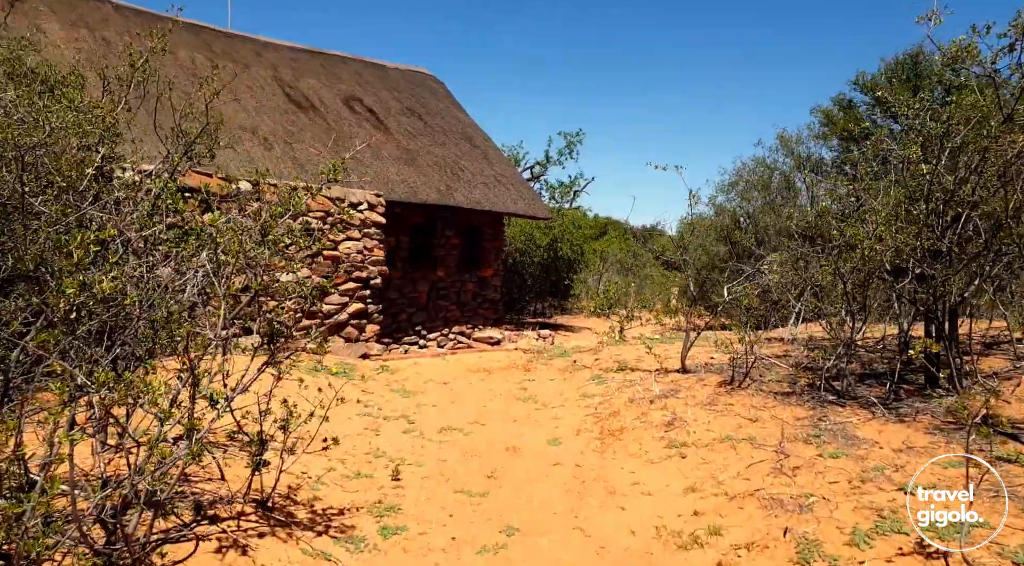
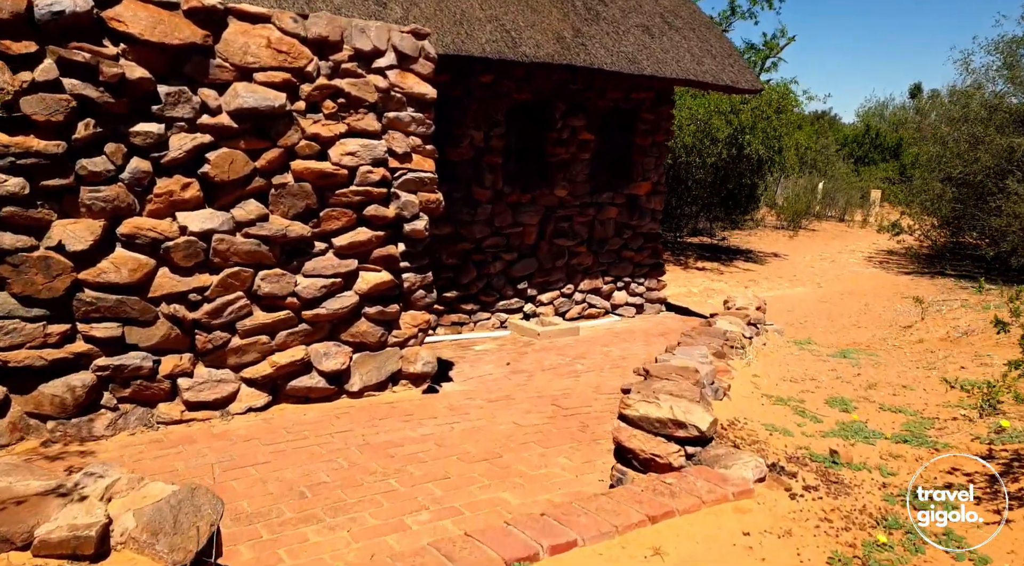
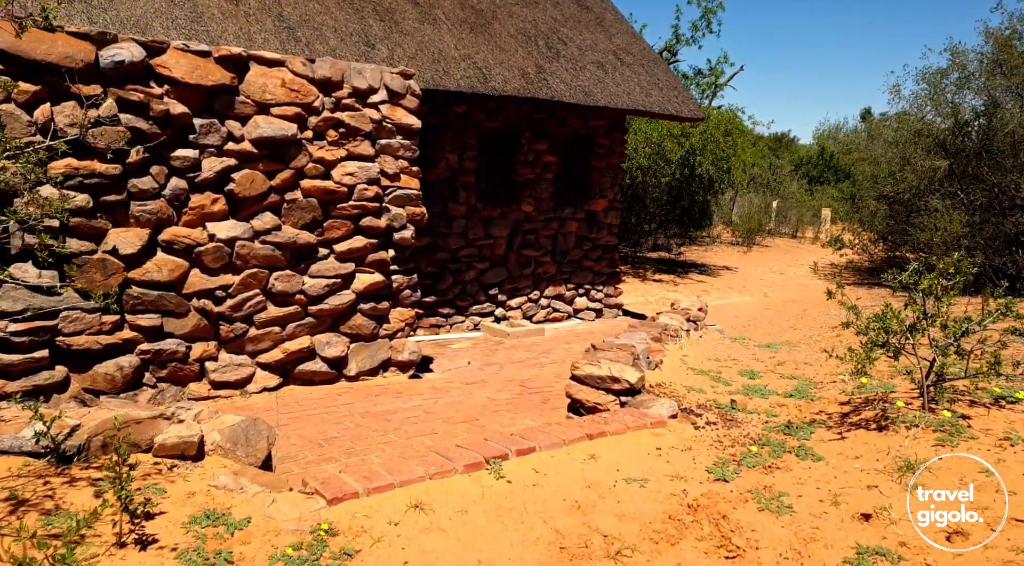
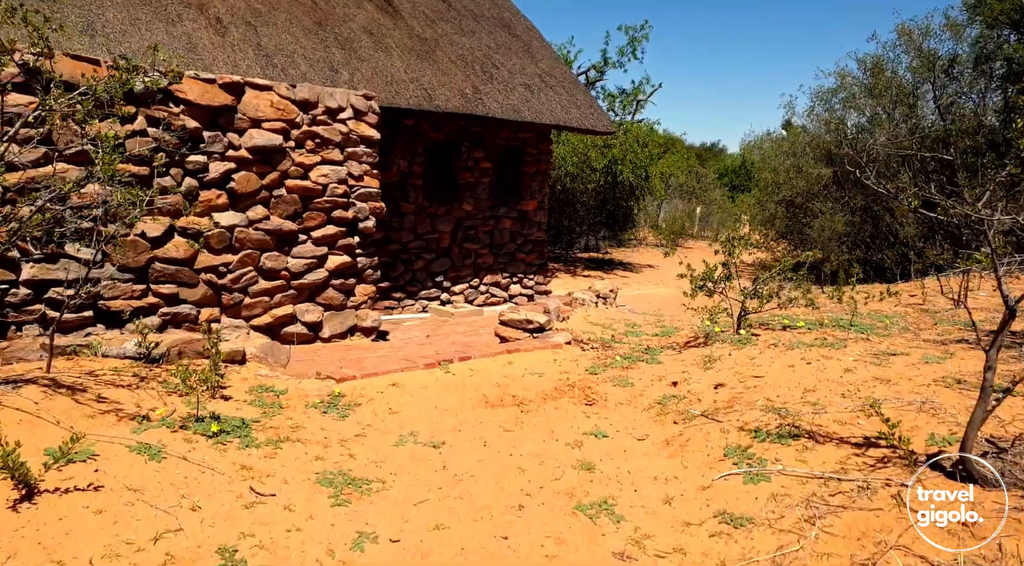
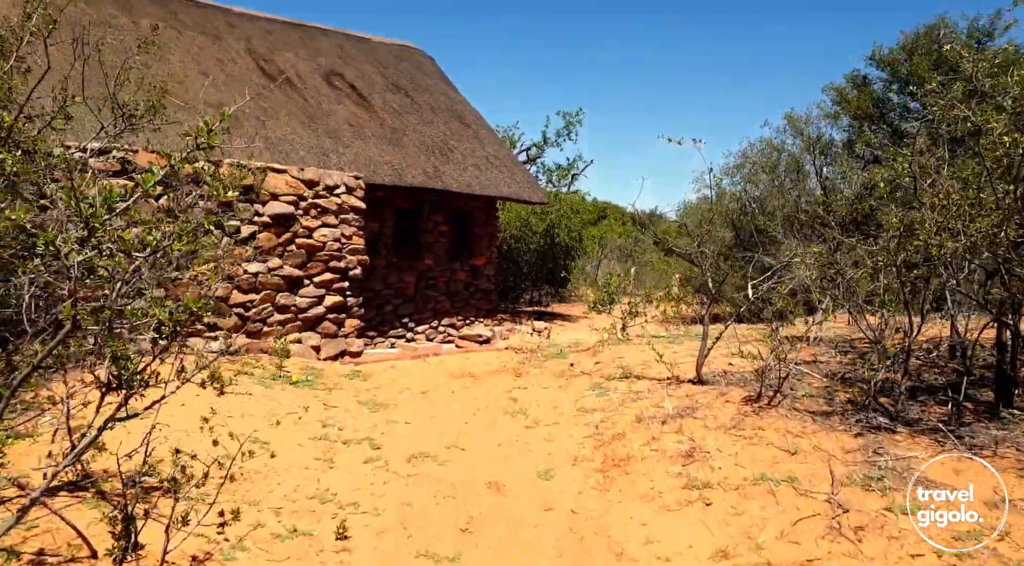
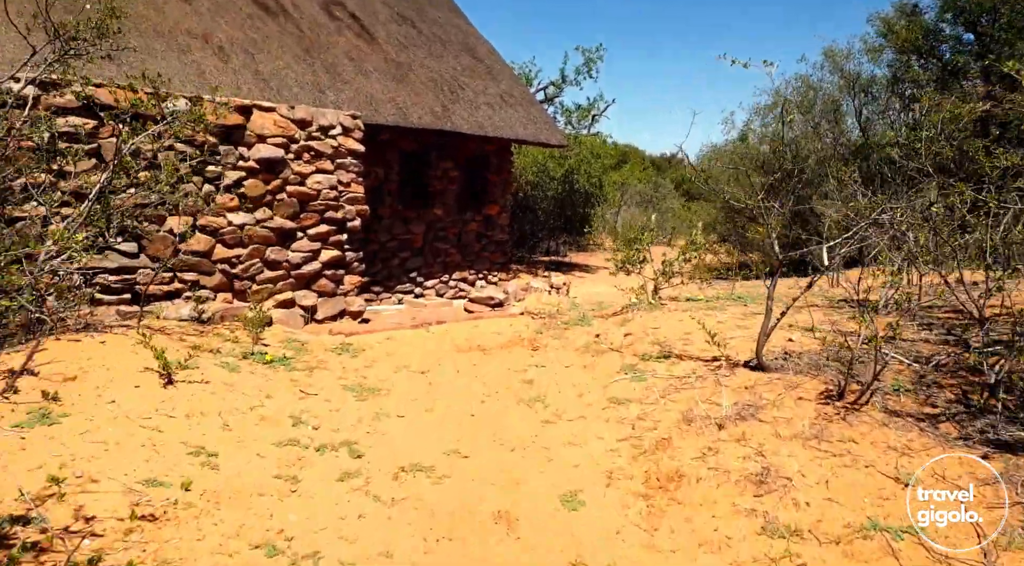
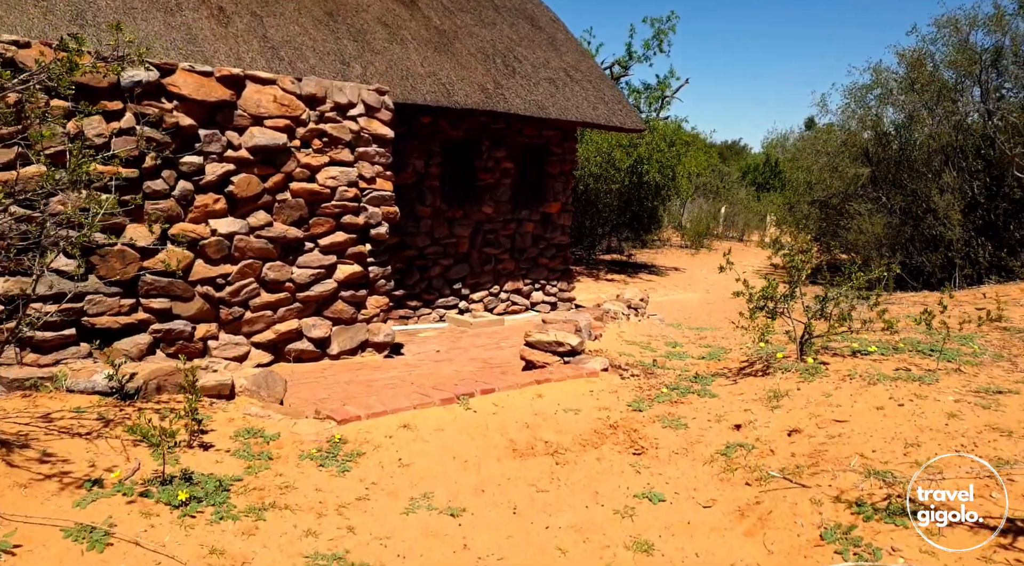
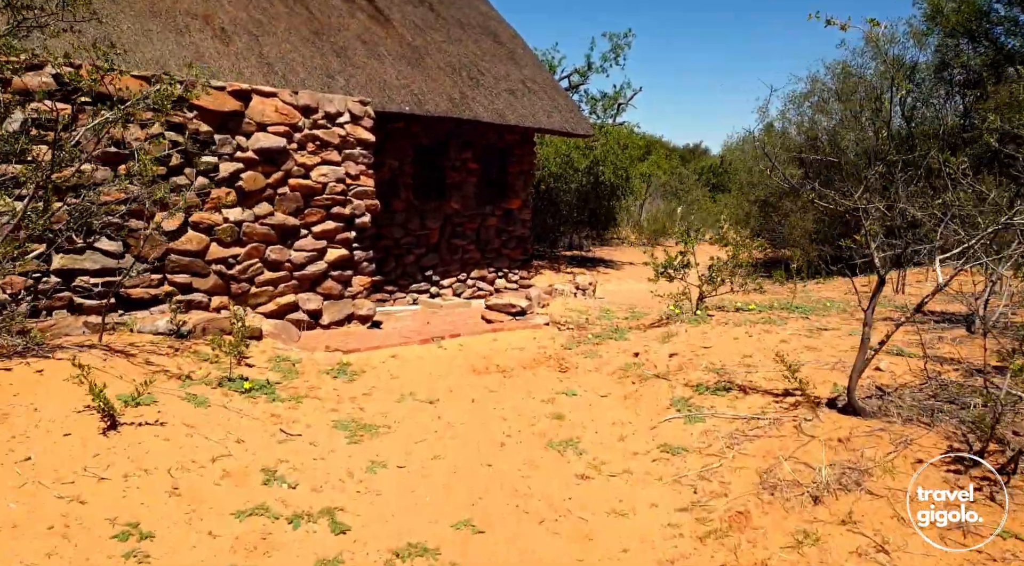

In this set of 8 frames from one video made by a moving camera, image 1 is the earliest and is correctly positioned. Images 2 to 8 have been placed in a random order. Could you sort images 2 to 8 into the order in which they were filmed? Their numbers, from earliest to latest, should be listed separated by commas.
5, 6, 8, 4, 7, 3, 2
